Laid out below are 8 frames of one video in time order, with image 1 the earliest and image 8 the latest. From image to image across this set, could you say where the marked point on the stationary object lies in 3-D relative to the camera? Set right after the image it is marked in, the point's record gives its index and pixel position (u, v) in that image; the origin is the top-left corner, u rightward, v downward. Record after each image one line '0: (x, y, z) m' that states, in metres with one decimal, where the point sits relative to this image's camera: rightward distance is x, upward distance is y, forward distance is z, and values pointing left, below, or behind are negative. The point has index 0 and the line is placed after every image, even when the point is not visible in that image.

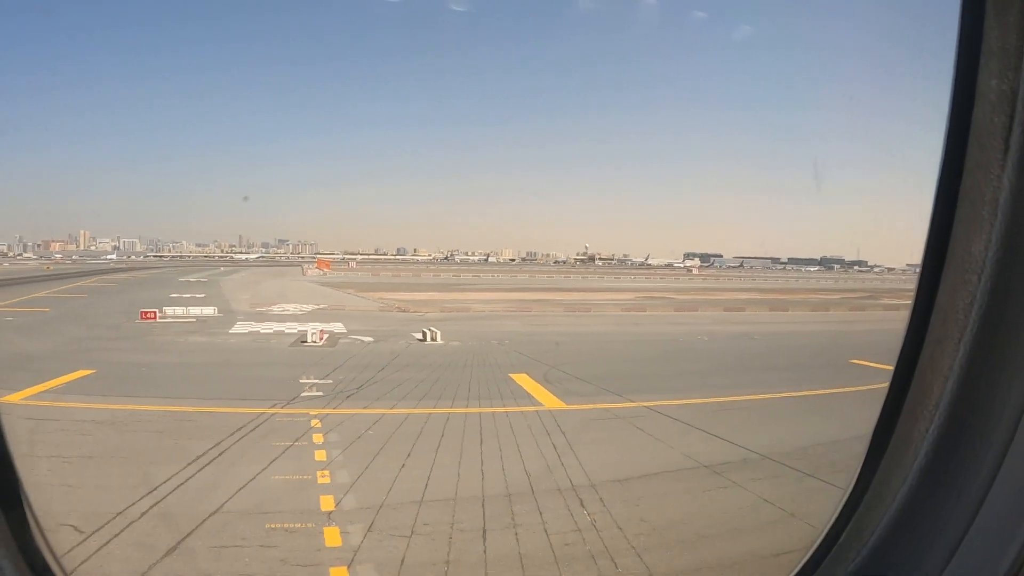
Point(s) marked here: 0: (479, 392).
0: (-0.7, -1.8, +10.2) m
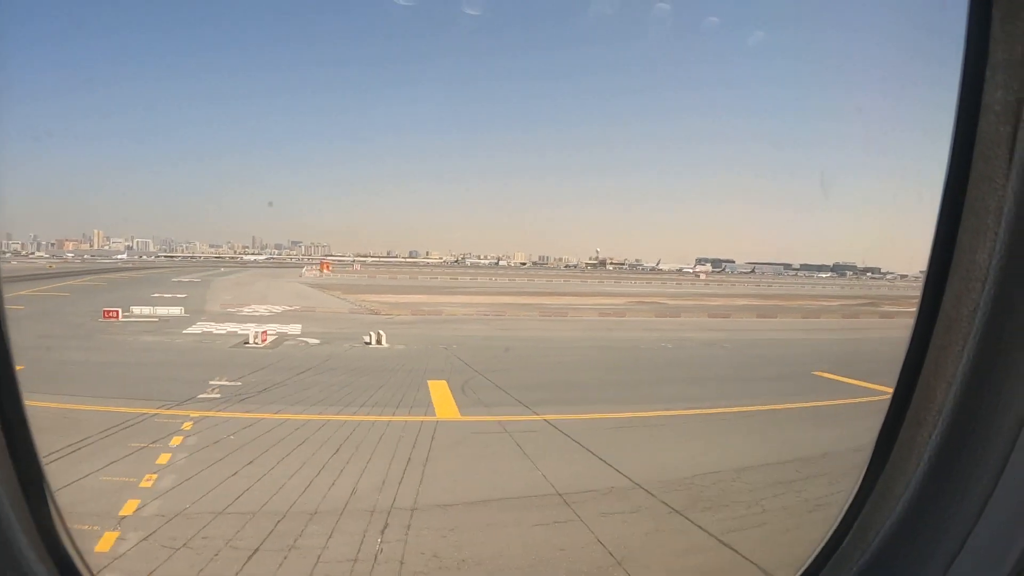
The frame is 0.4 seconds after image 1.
0: (-2.2, -1.8, +9.7) m
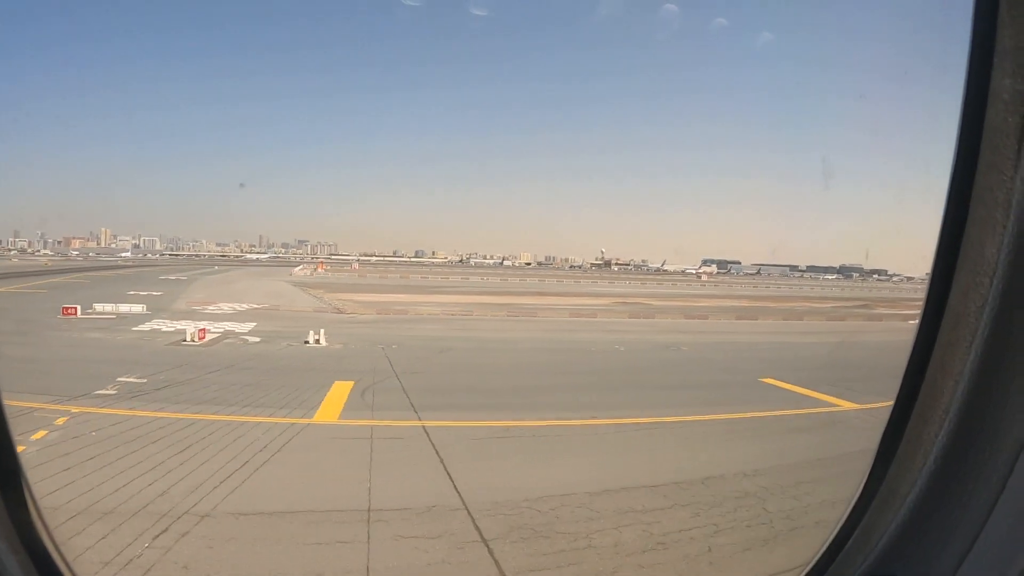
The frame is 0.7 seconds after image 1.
0: (-3.8, -1.8, +9.3) m
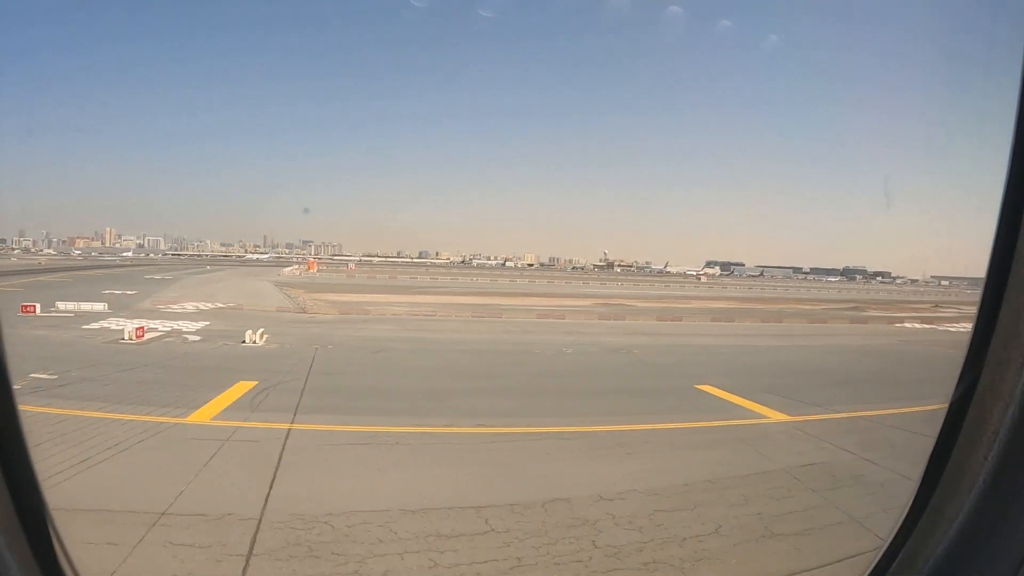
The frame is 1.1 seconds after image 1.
0: (-5.4, -1.7, +8.9) m
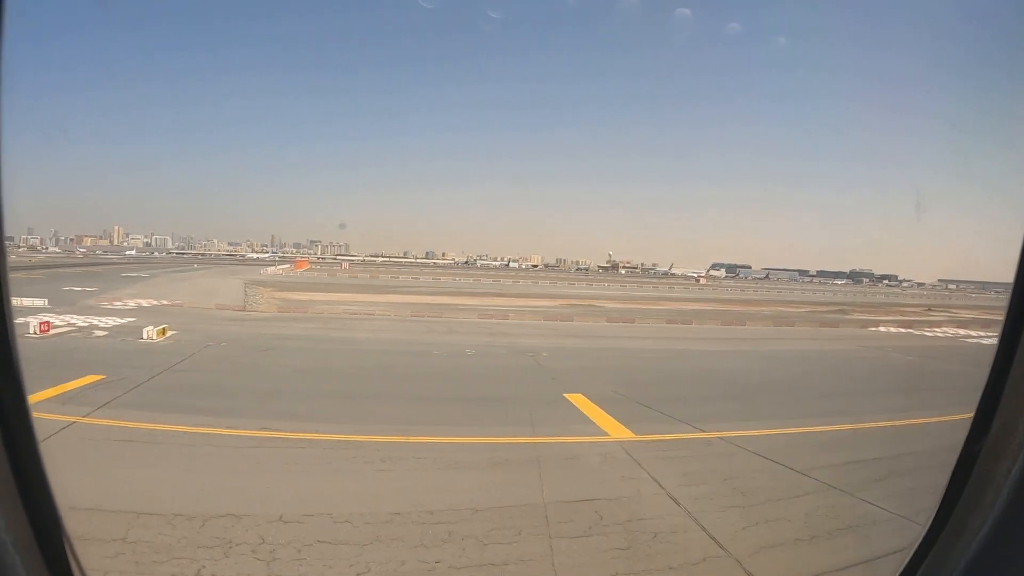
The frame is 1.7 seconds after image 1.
0: (-7.8, -1.6, +8.4) m
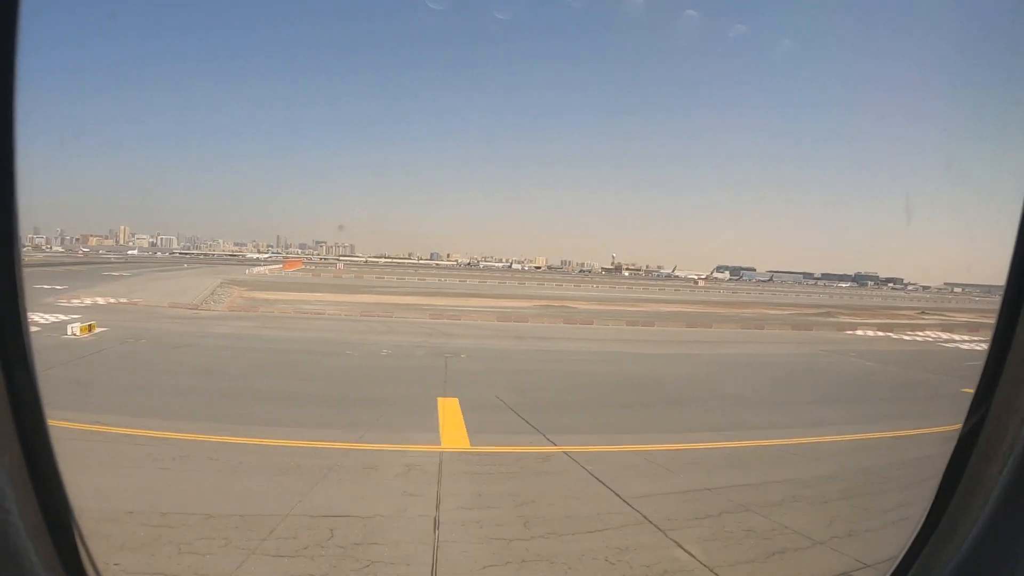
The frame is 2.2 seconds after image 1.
0: (-9.7, -1.5, +8.1) m
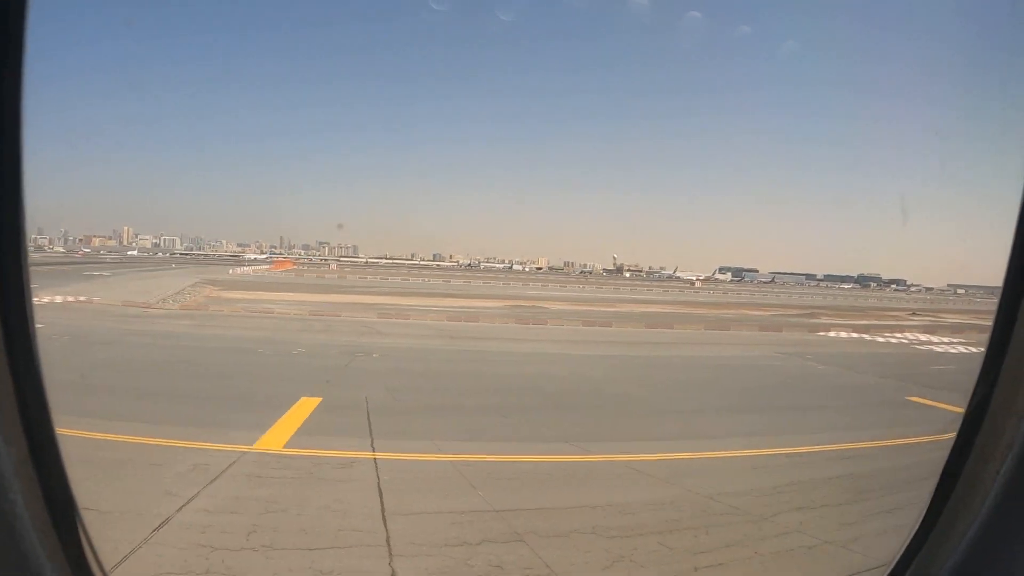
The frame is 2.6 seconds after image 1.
0: (-11.4, -1.3, +7.7) m
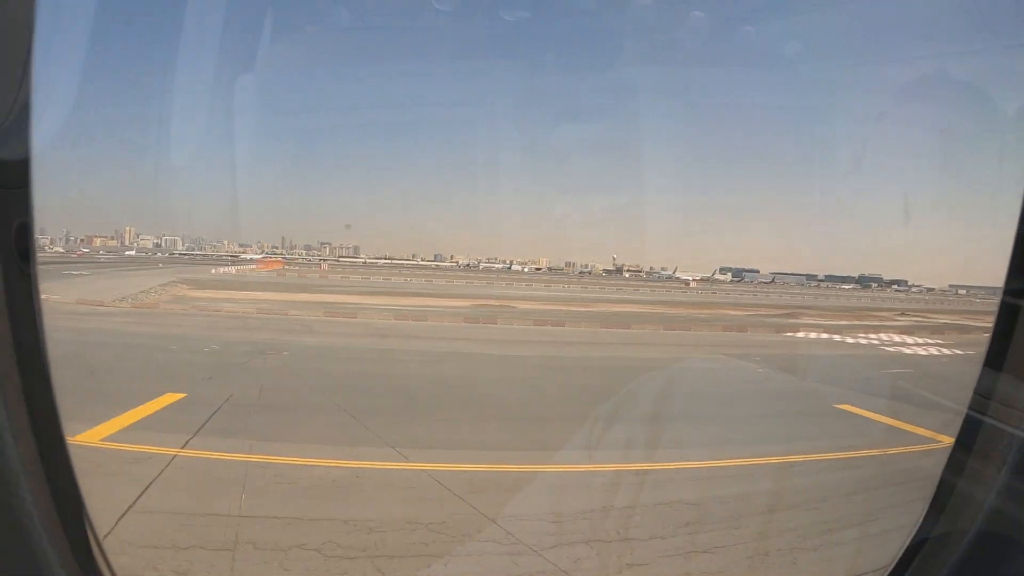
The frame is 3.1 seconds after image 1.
0: (-13.0, -1.2, +7.4) m
